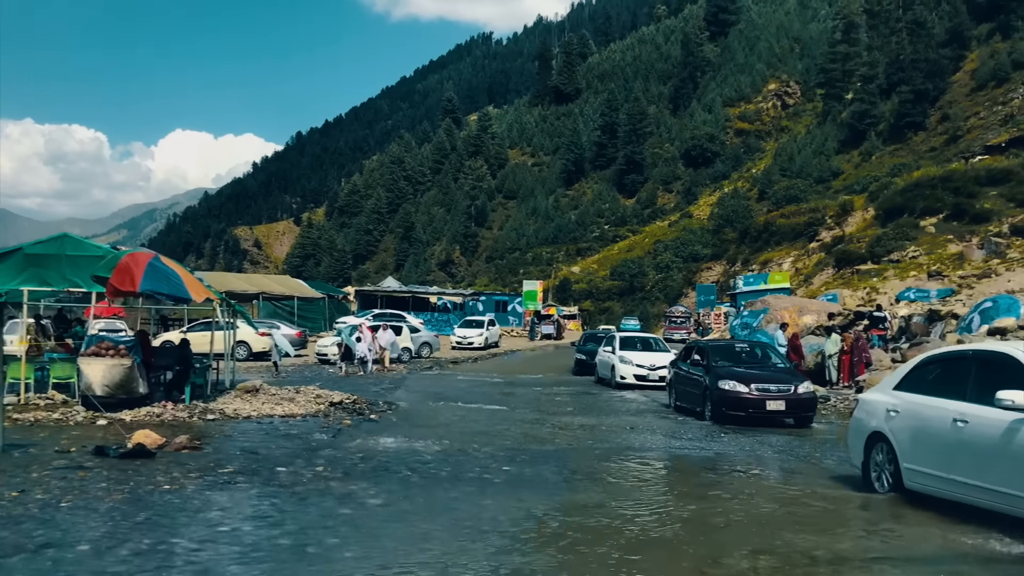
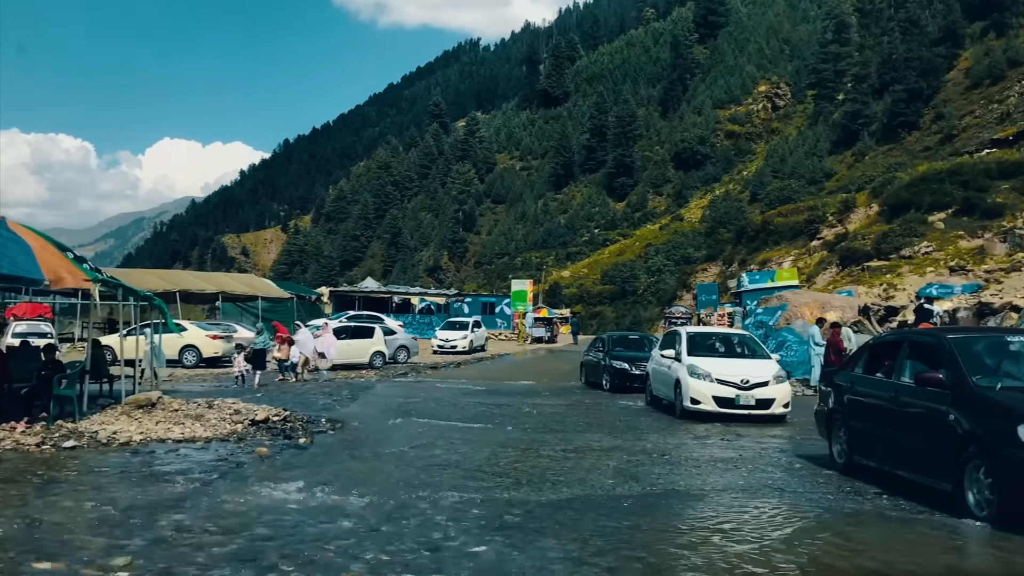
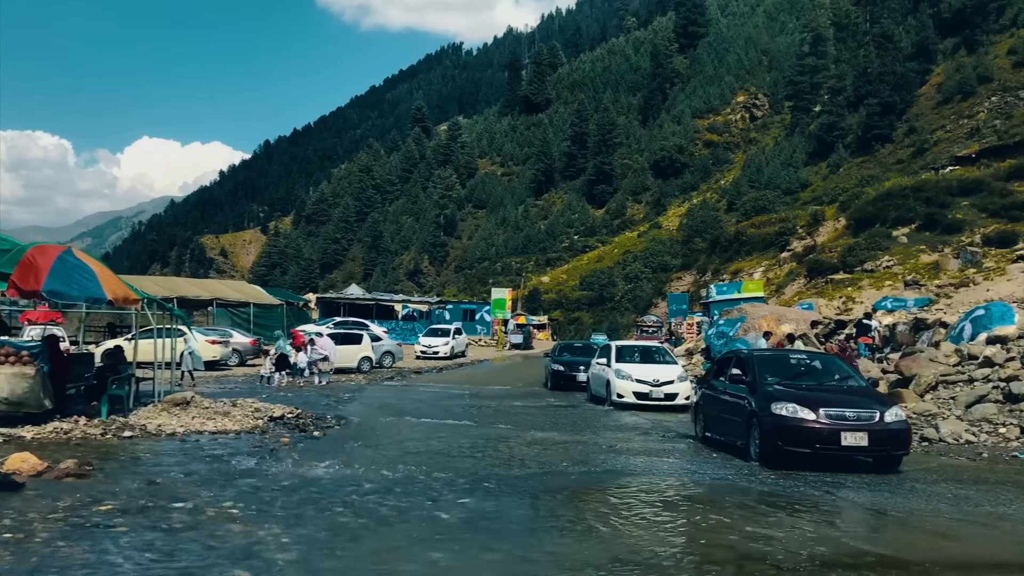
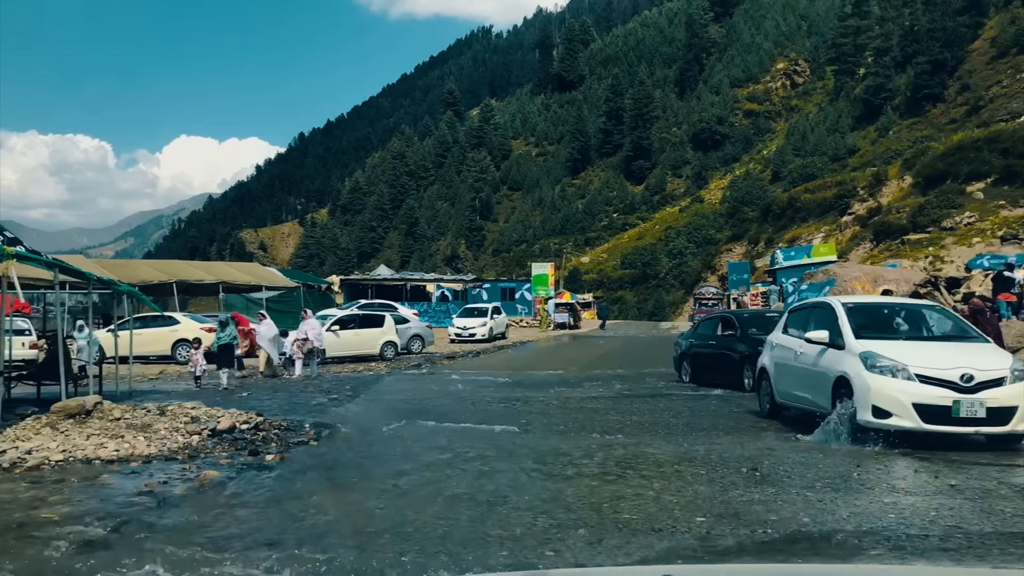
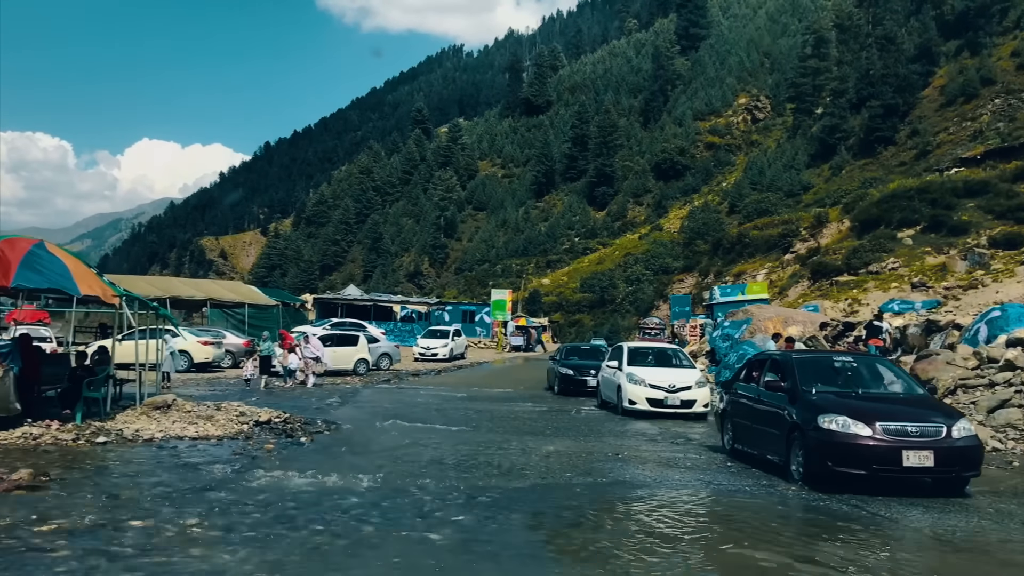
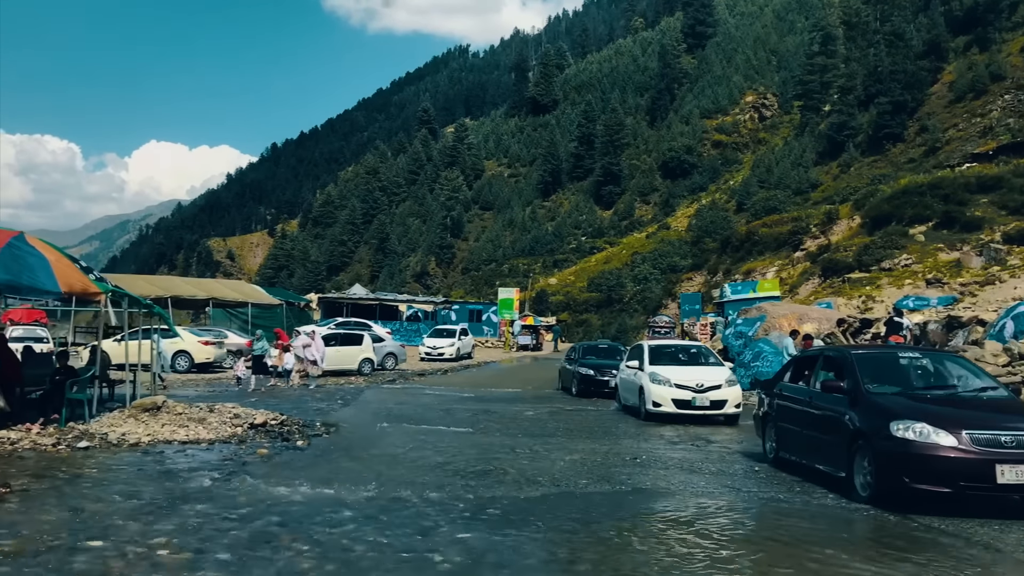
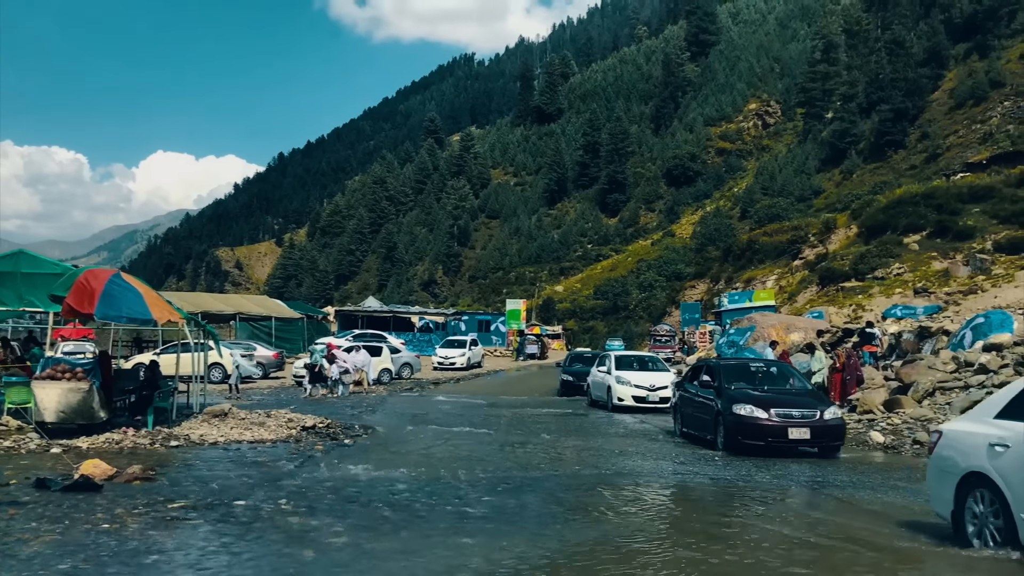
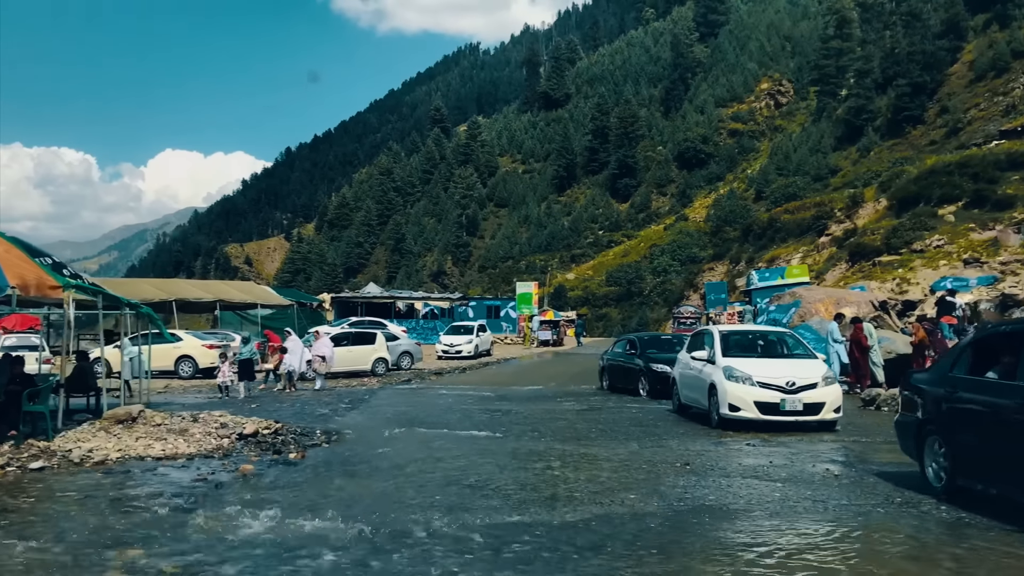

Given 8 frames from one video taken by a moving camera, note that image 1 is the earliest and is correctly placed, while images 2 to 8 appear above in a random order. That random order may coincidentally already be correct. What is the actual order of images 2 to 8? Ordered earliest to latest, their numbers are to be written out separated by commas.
7, 3, 5, 6, 2, 8, 4
